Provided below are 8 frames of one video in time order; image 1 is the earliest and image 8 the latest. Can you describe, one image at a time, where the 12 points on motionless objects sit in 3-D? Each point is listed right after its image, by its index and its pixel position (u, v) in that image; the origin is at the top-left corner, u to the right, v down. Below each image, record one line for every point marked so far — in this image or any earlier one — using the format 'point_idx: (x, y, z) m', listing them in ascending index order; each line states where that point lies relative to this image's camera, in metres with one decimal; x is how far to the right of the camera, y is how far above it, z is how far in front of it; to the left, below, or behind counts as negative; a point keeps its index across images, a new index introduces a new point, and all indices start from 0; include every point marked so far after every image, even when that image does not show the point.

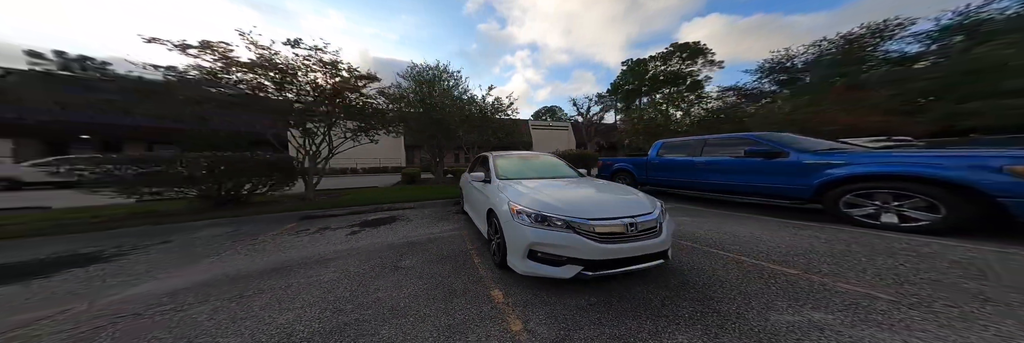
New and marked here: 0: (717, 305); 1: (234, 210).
0: (+1.5, -1.0, +1.6) m
1: (-9.7, -1.2, +7.1) m
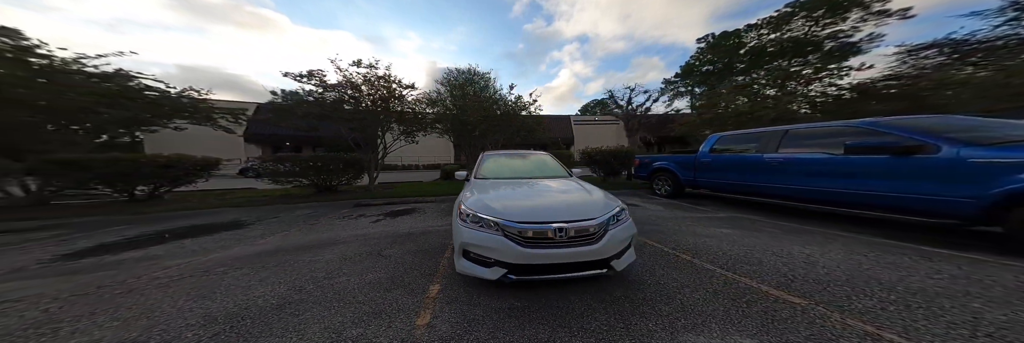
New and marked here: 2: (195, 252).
0: (+0.8, -1.0, +1.4) m
1: (-8.9, -1.1, +9.2) m
2: (-5.5, -1.4, +3.5) m
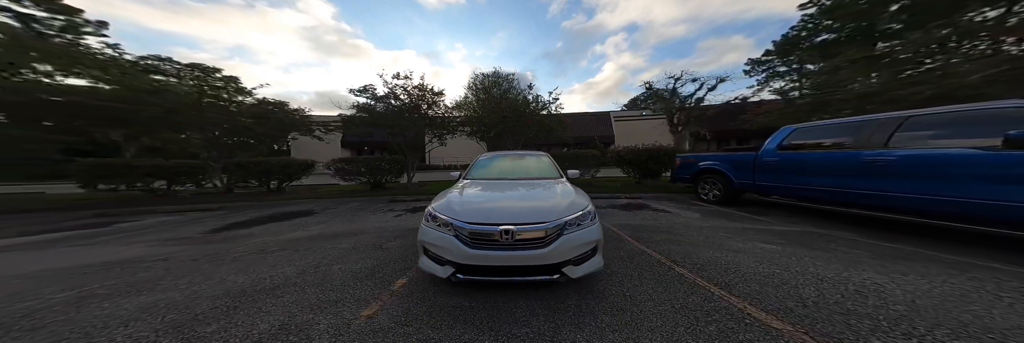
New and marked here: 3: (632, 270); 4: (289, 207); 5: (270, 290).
0: (+0.3, -1.0, +1.3) m
1: (-7.8, -1.1, +10.7) m
2: (-5.5, -1.4, +4.5) m
3: (+1.1, -0.9, +1.9) m
4: (-9.3, -1.5, +8.4) m
5: (-2.3, -1.2, +1.9) m
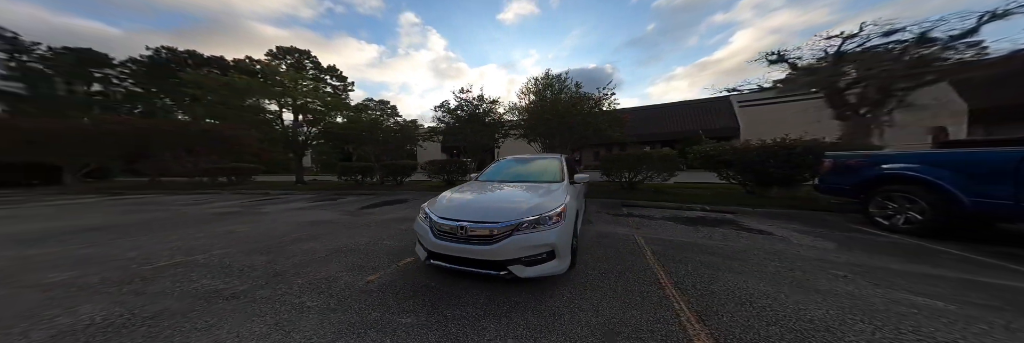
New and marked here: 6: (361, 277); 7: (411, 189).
0: (-0.2, -1.0, +1.4) m
1: (-4.4, -1.1, +13.1) m
2: (-4.5, -1.4, +6.5) m
3: (+0.8, -1.0, +1.7) m
4: (-6.7, -1.5, +11.4) m
5: (-2.5, -1.1, +2.9) m
6: (-1.6, -1.1, +2.1) m
7: (-6.8, -1.2, +13.3) m
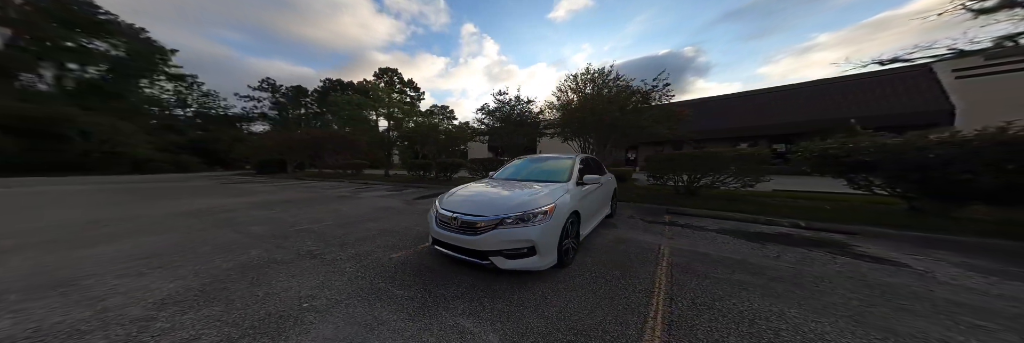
0: (-0.4, -1.0, +1.5) m
1: (-1.8, -1.0, +13.9) m
2: (-3.4, -1.3, +7.5) m
3: (+0.6, -1.0, +1.6) m
4: (-4.4, -1.3, +12.8) m
5: (-2.3, -1.1, +3.6) m
6: (-1.6, -1.0, +2.6) m
7: (-4.0, -1.1, +14.7) m
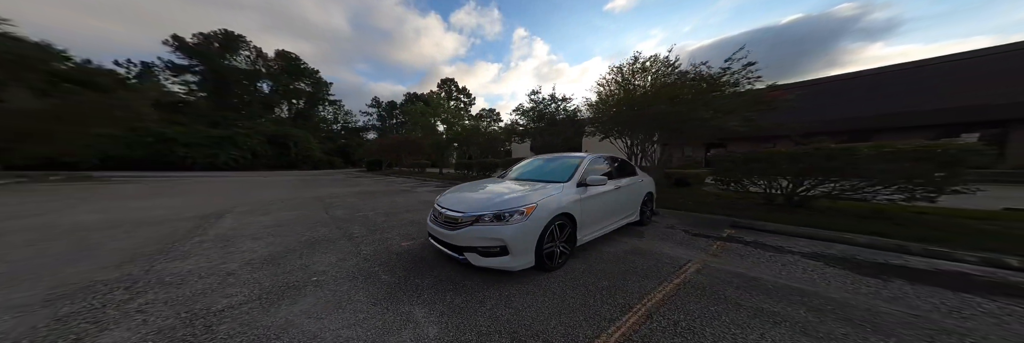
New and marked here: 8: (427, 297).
0: (-0.7, -0.9, +1.6) m
1: (+0.8, -1.0, +14.0) m
2: (-2.3, -1.2, +8.1) m
3: (+0.3, -0.9, +1.5) m
4: (-2.0, -1.3, +13.5) m
5: (-2.0, -1.0, +4.0) m
6: (-1.6, -1.0, +2.9) m
7: (-1.2, -1.0, +15.2) m
8: (-0.6, -0.9, +1.6) m
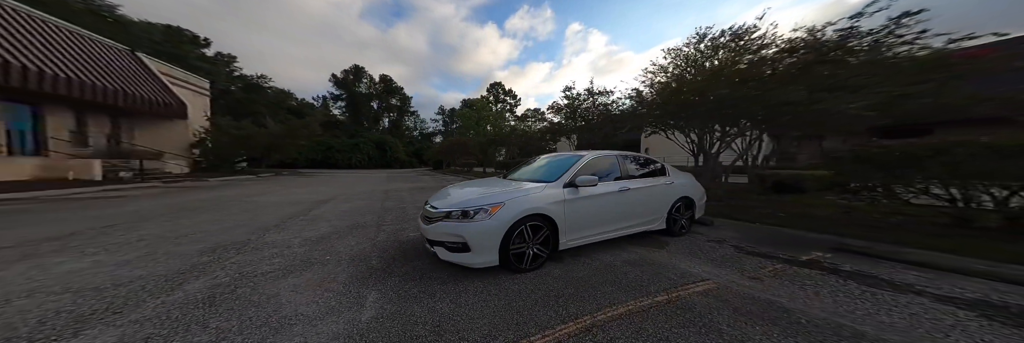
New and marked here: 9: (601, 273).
0: (-1.0, -0.9, +1.8) m
1: (+3.3, -1.0, +13.5) m
2: (-1.0, -1.2, +8.5) m
3: (0.0, -0.9, +1.4) m
4: (+0.5, -1.2, +13.6) m
5: (-1.7, -1.0, +4.4) m
6: (-1.6, -1.0, +3.2) m
7: (+1.6, -1.0, +15.1) m
8: (-1.0, -0.9, +1.7) m
9: (+0.8, -0.9, +1.8) m
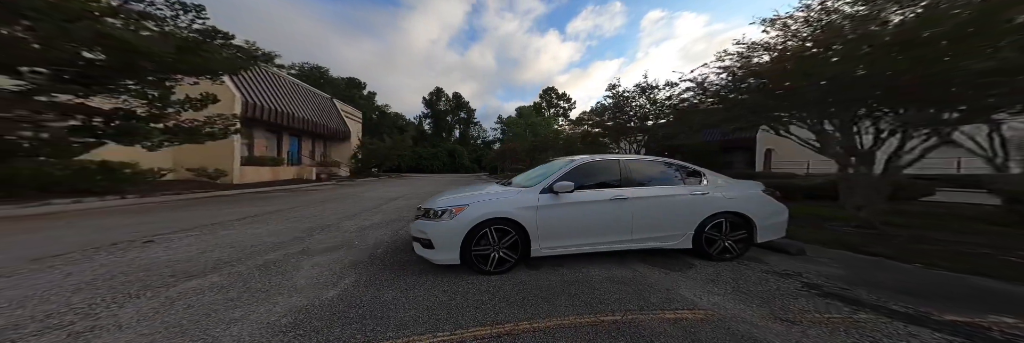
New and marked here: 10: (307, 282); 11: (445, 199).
0: (-1.3, -0.9, +2.0) m
1: (+5.9, -1.3, +12.2) m
2: (+0.4, -1.4, +8.5) m
3: (-0.5, -0.9, +1.4) m
4: (+3.2, -1.6, +13.1) m
5: (-1.3, -1.1, +4.8) m
6: (-1.5, -1.0, +3.6) m
7: (+4.7, -1.4, +14.3) m
8: (-1.3, -0.9, +2.0) m
9: (+0.5, -1.0, +1.6) m
10: (-1.7, -0.9, +1.6) m
11: (-0.6, -0.3, +2.0) m
